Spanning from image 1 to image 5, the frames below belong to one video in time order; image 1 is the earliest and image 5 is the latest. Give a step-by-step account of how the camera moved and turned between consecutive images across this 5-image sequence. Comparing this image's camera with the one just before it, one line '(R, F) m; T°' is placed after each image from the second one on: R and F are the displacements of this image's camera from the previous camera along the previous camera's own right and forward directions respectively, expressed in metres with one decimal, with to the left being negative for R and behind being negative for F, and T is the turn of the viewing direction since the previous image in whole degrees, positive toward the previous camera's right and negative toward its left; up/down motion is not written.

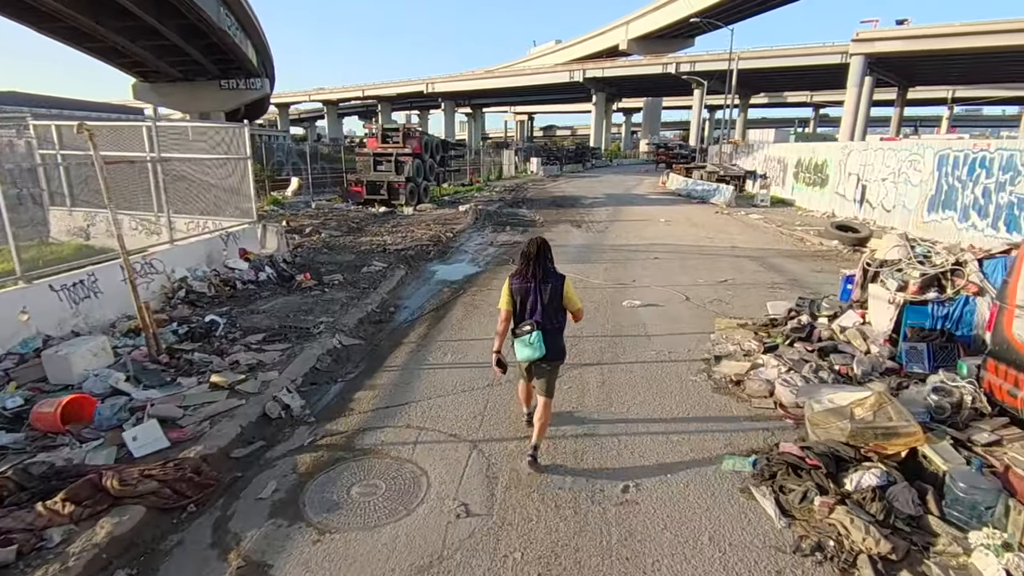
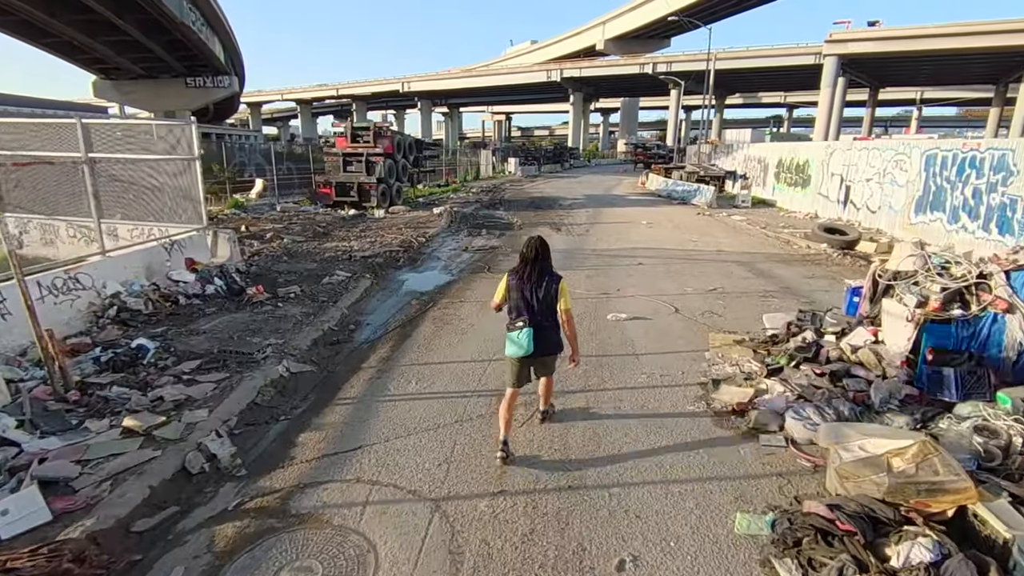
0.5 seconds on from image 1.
(+0.1, +0.8) m; +2°
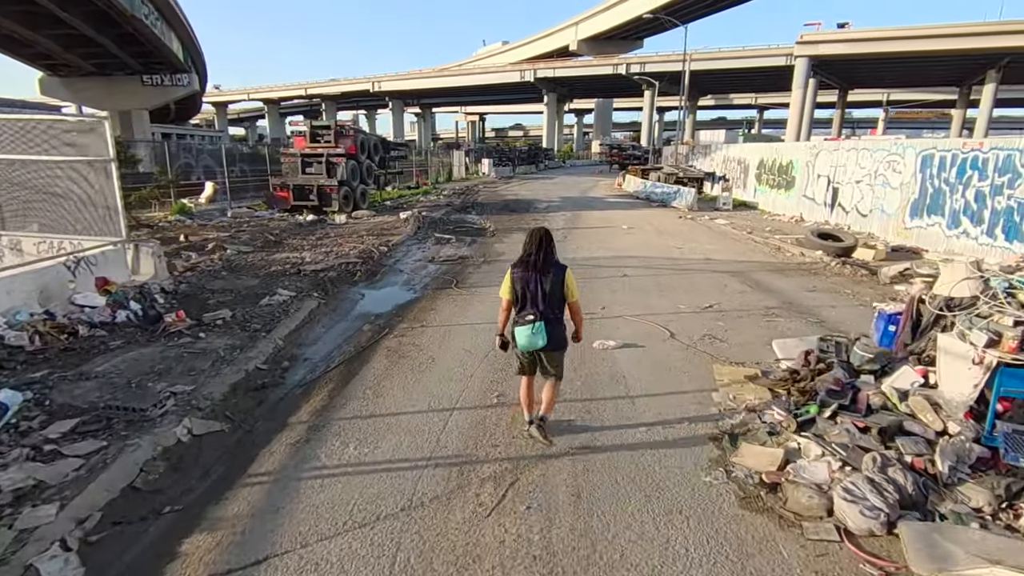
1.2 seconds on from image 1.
(+0.1, +1.2) m; +2°
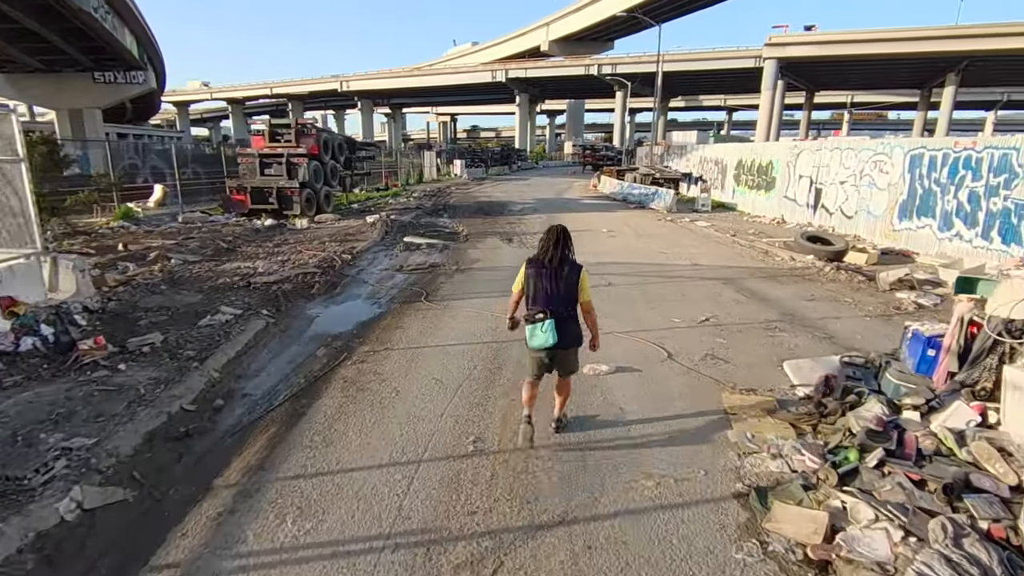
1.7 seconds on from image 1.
(0.0, +0.9) m; +3°
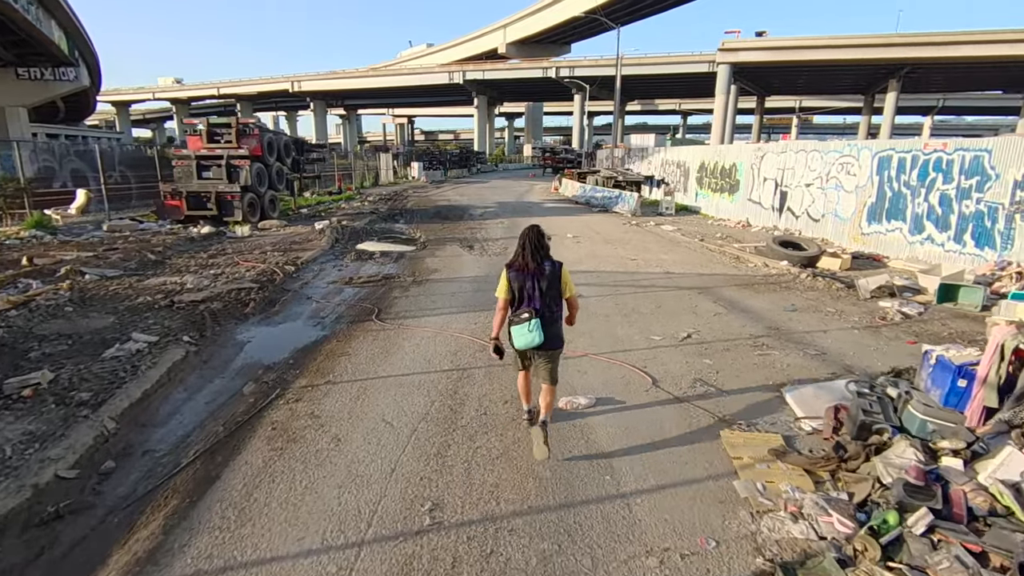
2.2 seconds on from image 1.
(0.0, +0.8) m; +4°
